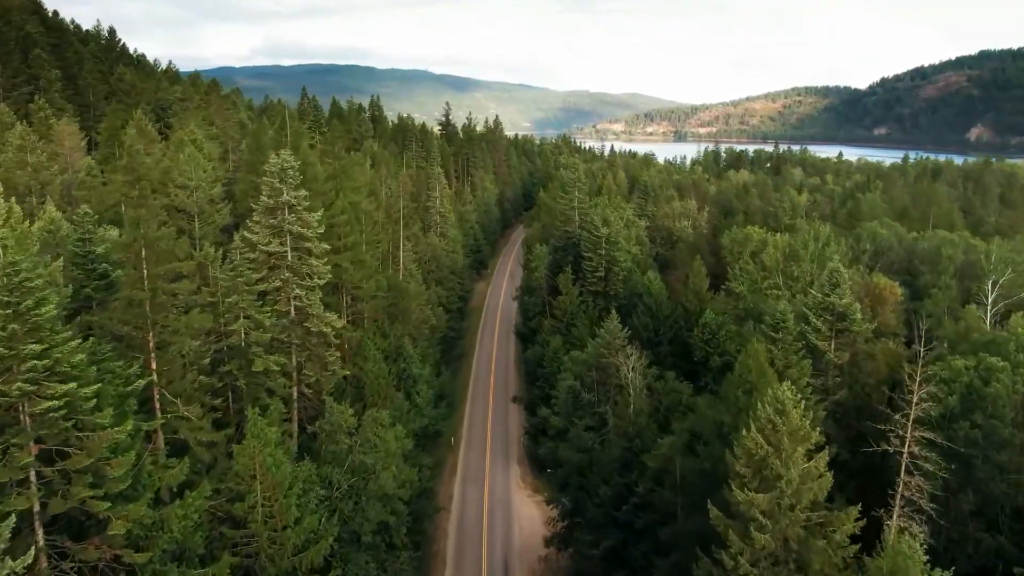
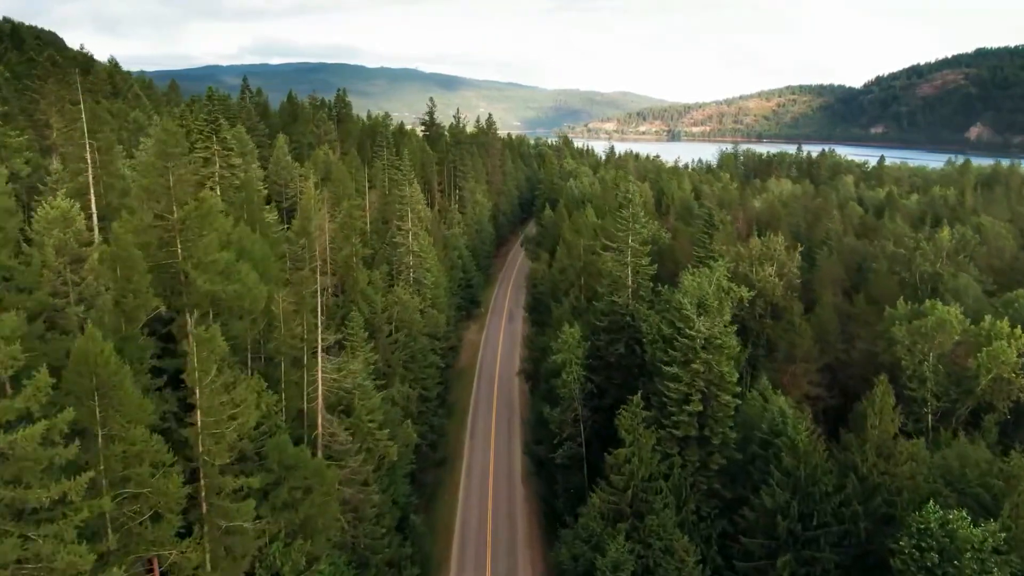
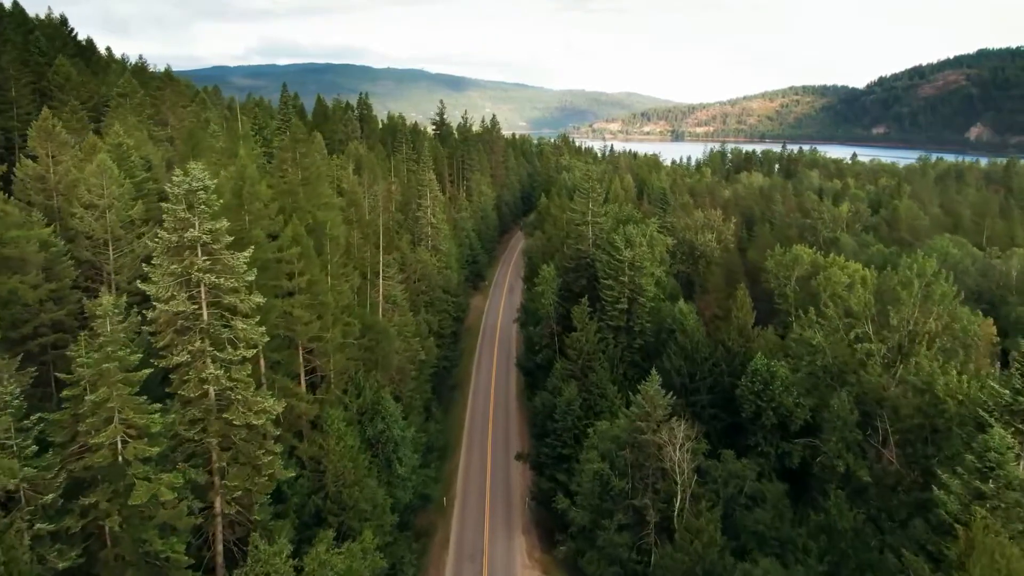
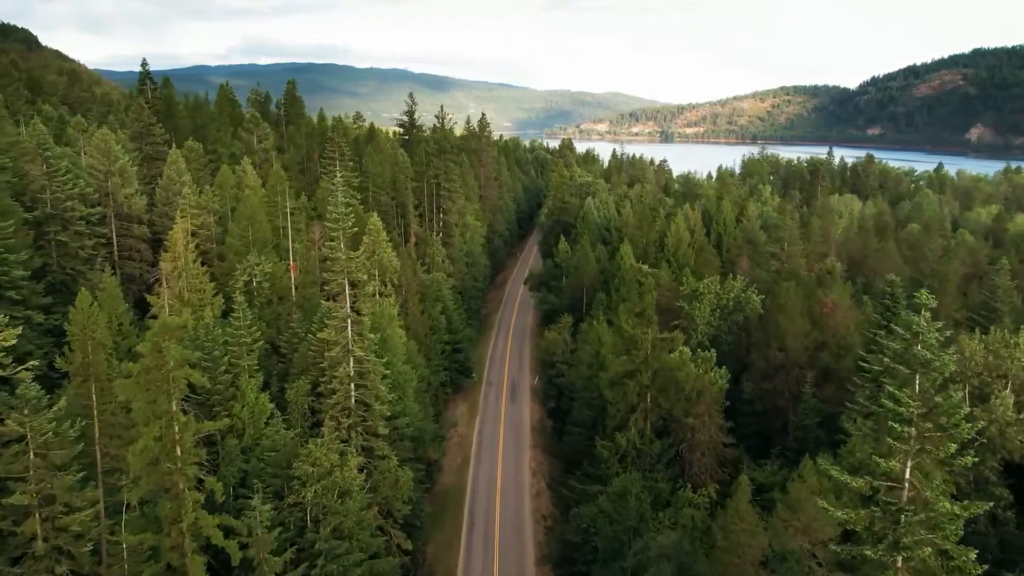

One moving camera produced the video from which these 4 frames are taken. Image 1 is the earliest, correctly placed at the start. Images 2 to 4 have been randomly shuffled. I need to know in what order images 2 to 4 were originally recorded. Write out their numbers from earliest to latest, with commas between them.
3, 2, 4
